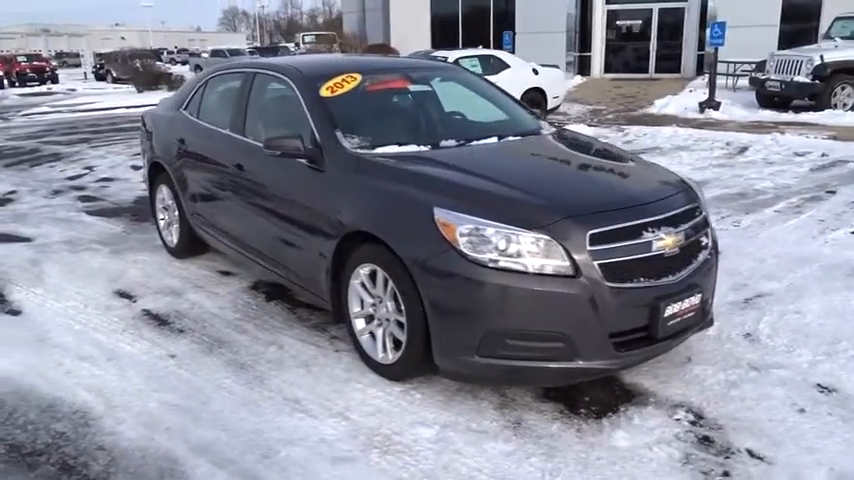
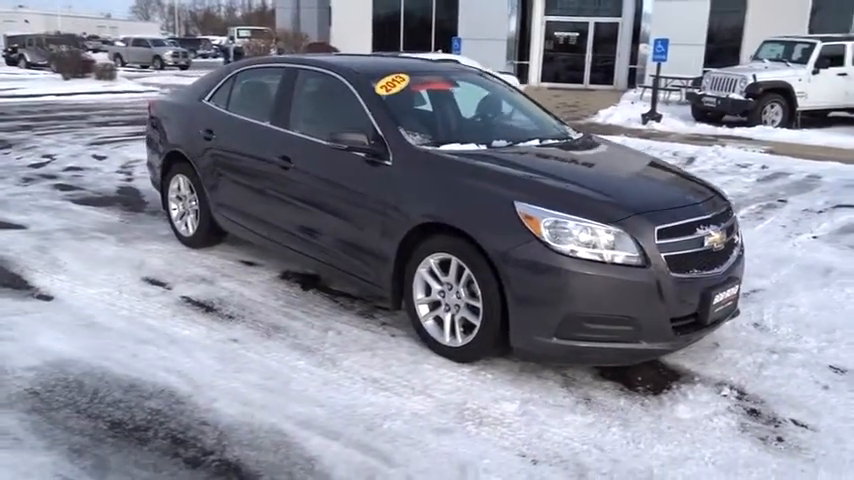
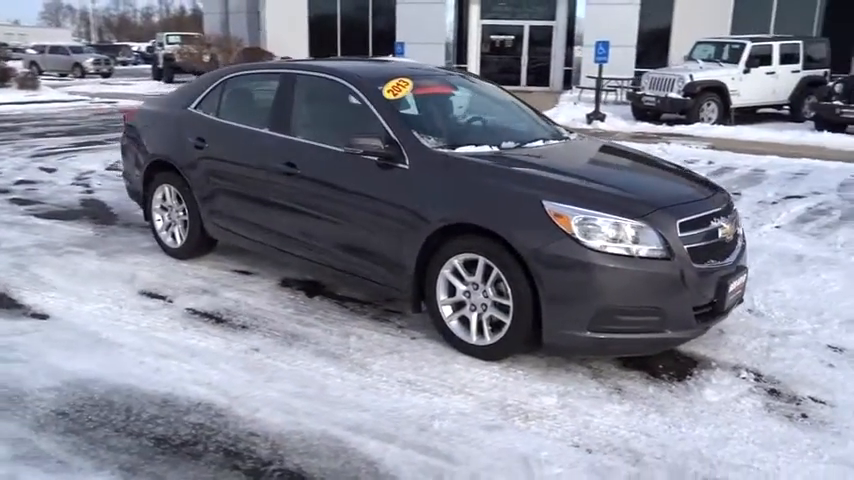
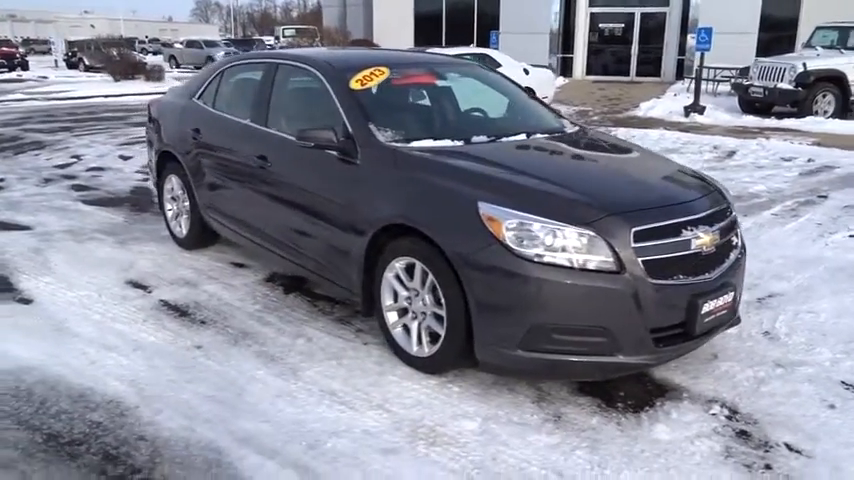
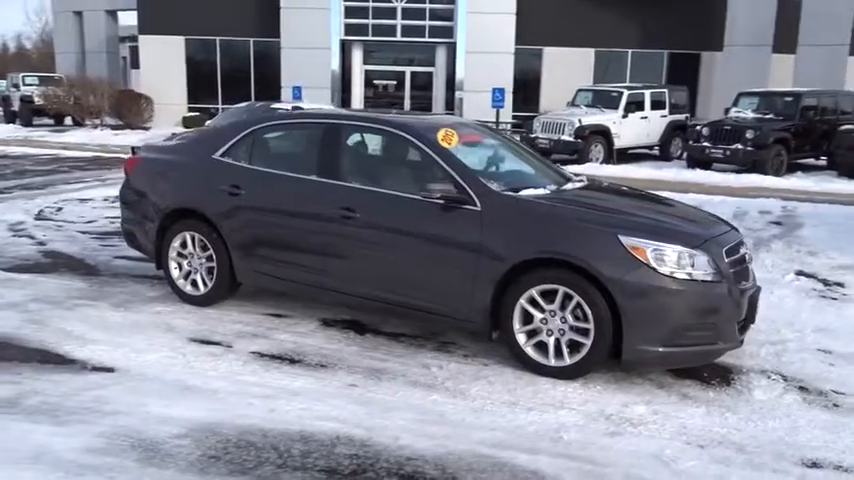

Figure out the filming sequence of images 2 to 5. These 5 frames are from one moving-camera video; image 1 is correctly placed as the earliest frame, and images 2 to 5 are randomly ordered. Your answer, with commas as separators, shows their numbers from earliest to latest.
4, 2, 3, 5
